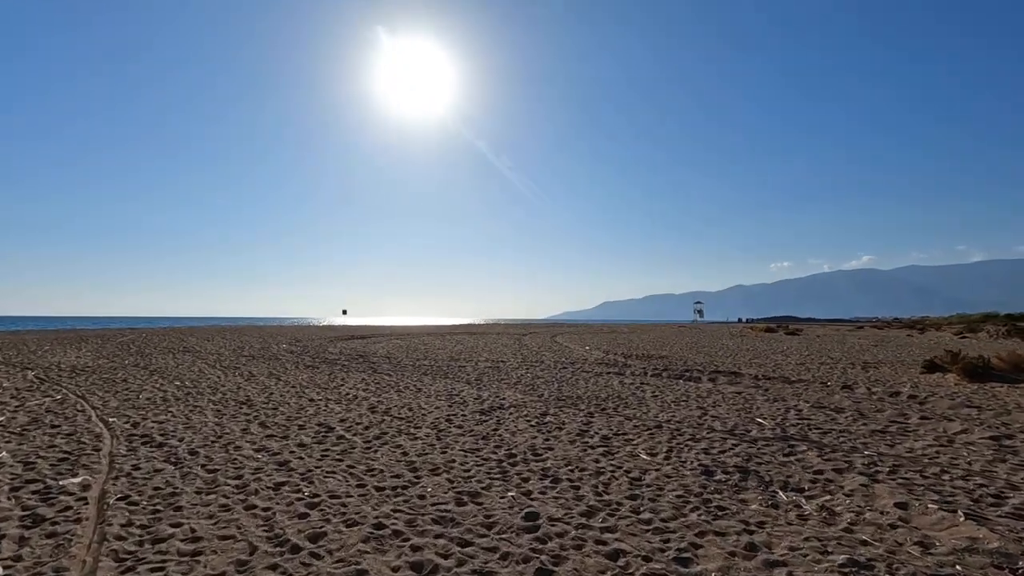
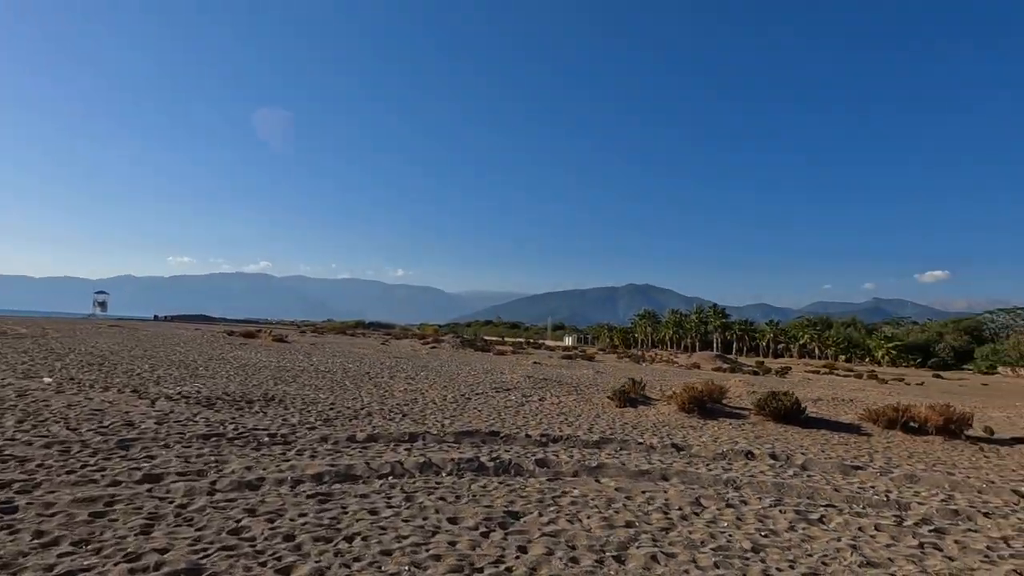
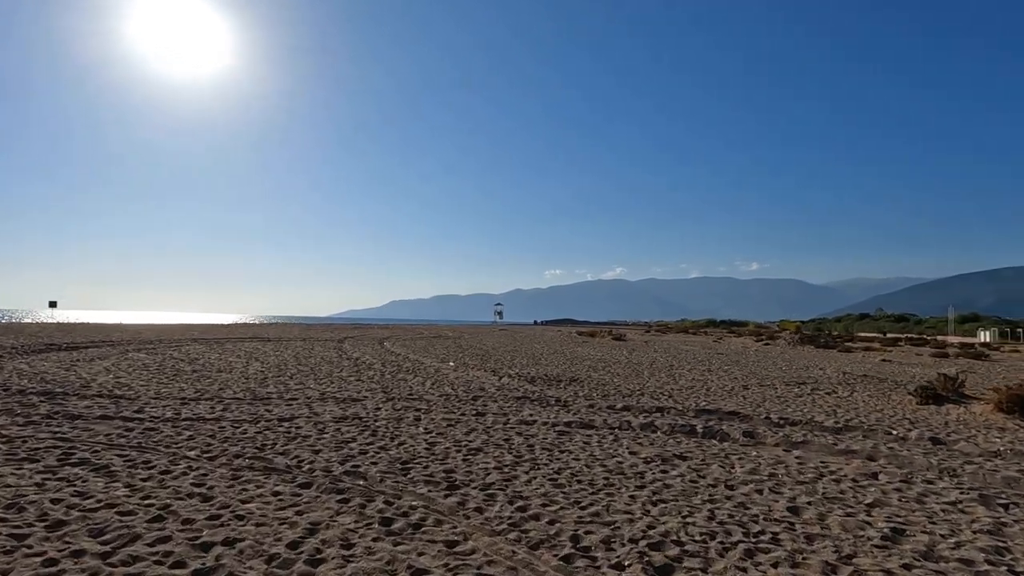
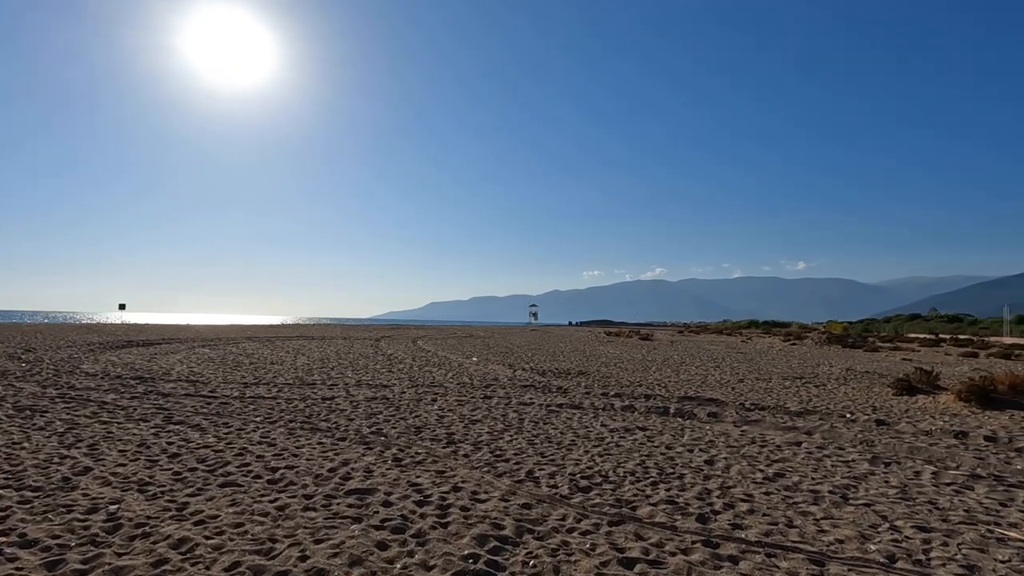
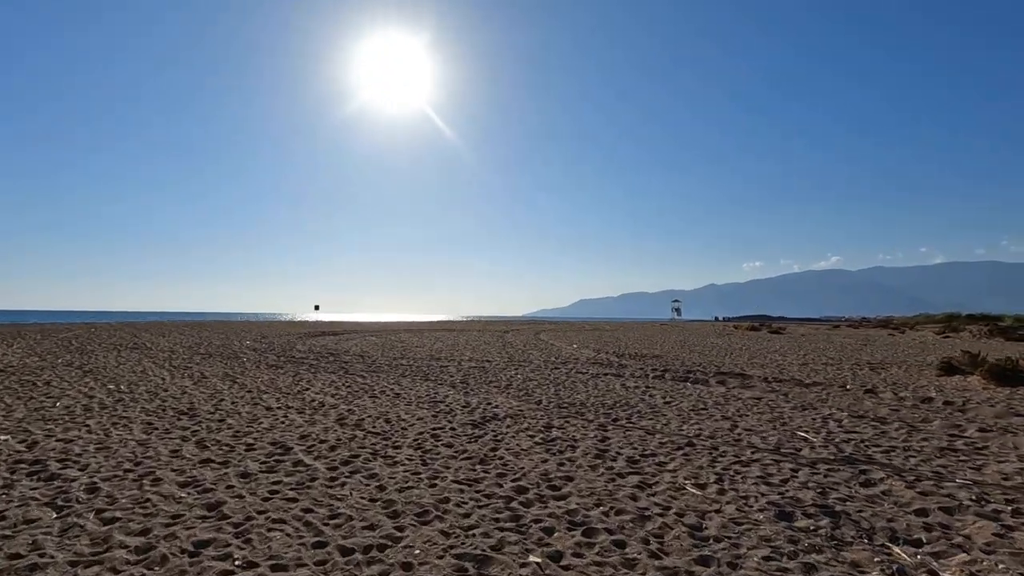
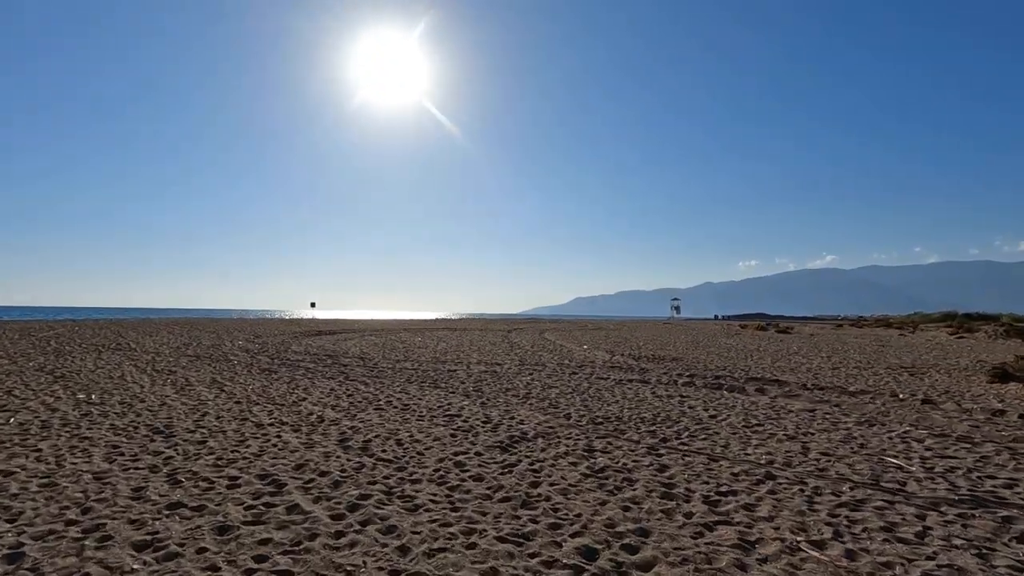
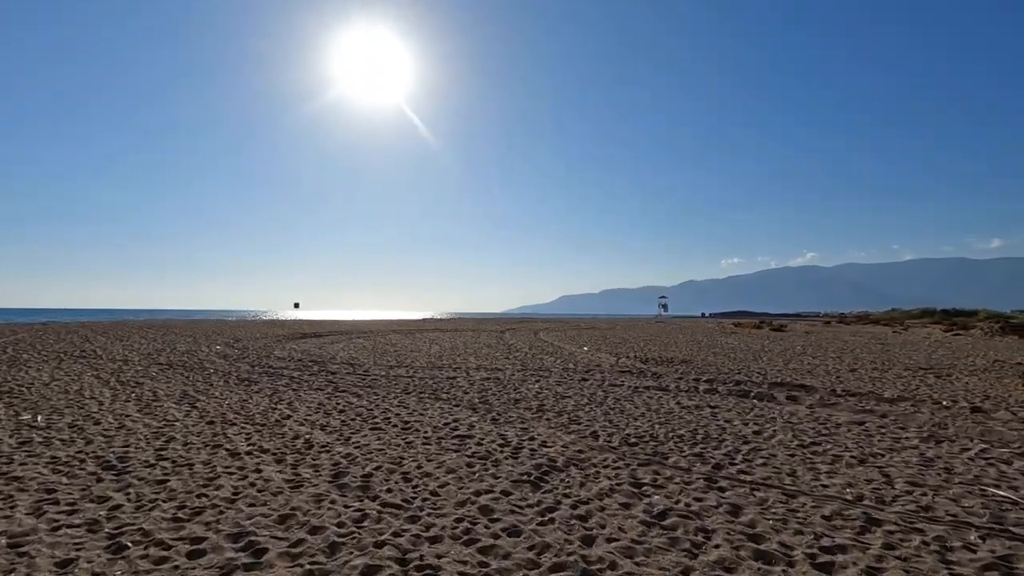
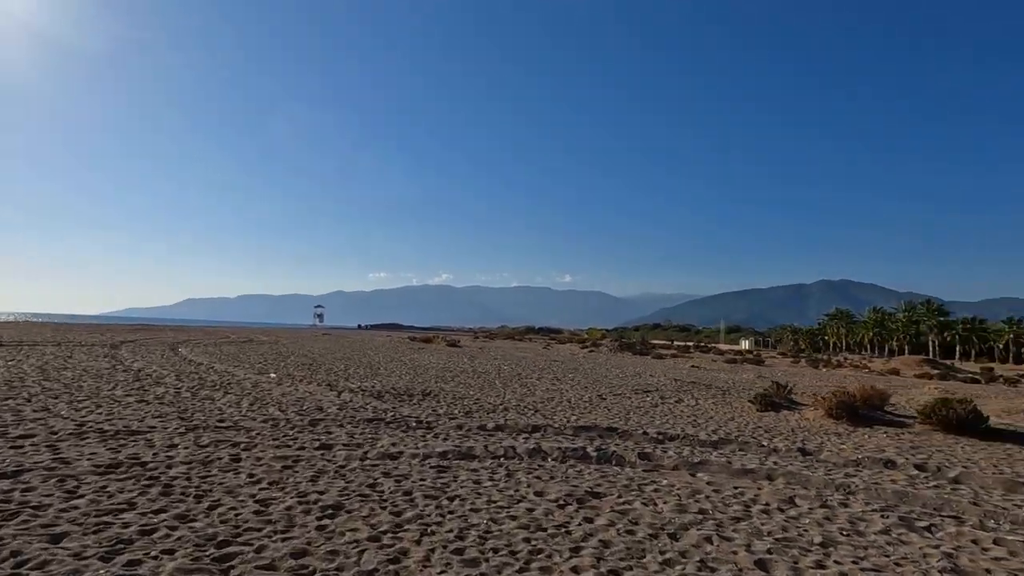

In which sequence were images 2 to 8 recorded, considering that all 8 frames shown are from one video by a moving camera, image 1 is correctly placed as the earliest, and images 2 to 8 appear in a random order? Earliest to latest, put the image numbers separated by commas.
5, 6, 7, 4, 3, 8, 2
